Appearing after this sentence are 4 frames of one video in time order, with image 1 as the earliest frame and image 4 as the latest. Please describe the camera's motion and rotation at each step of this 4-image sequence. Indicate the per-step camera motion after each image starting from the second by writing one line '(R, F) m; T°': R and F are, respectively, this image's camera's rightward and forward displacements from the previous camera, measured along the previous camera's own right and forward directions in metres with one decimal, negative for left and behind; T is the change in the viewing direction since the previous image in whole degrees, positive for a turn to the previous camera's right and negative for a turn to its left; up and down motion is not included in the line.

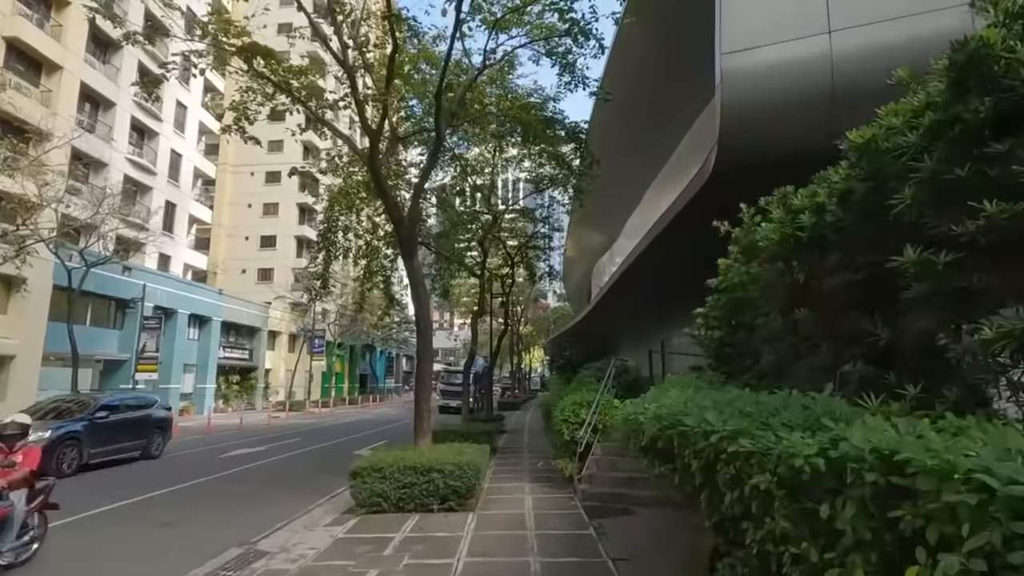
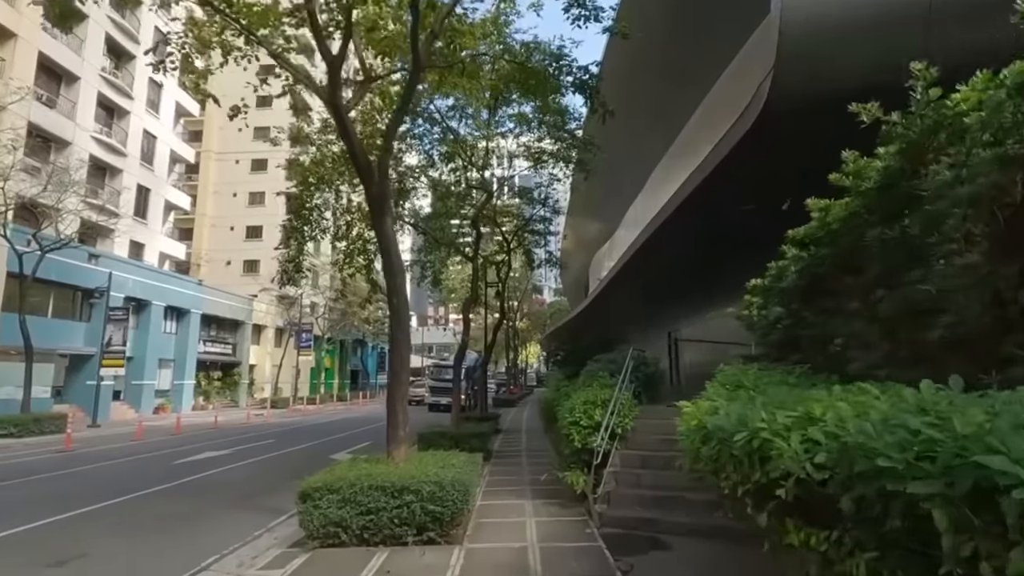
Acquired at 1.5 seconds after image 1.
(0.0, +1.8) m; +1°
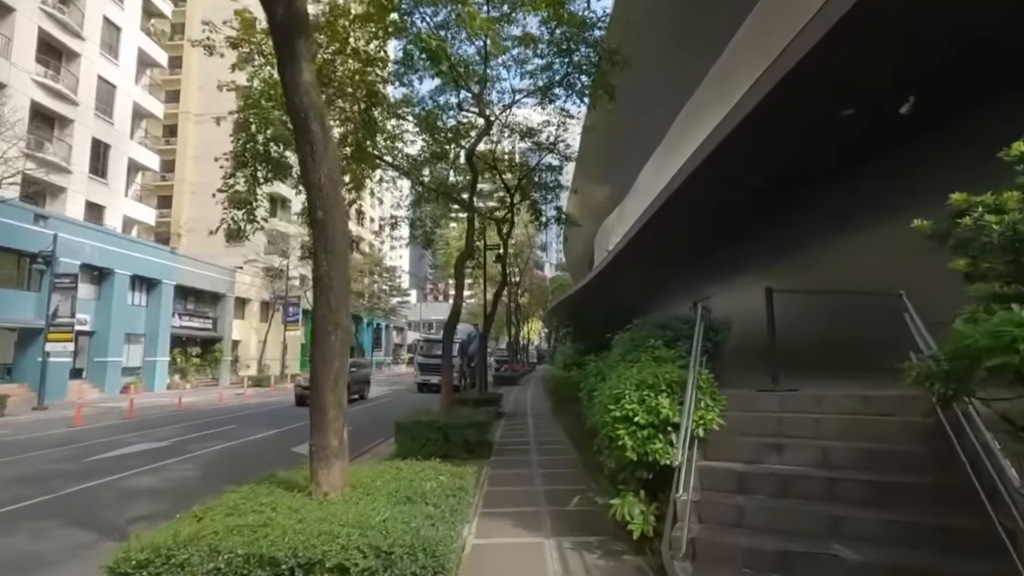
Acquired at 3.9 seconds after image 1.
(-0.1, +3.0) m; 0°
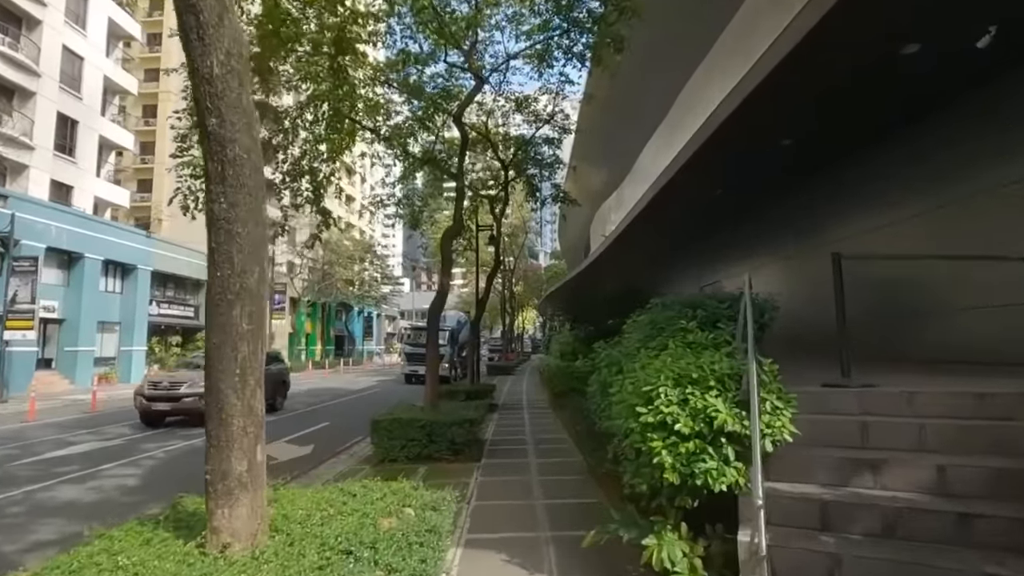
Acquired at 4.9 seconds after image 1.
(0.0, +1.3) m; +1°
